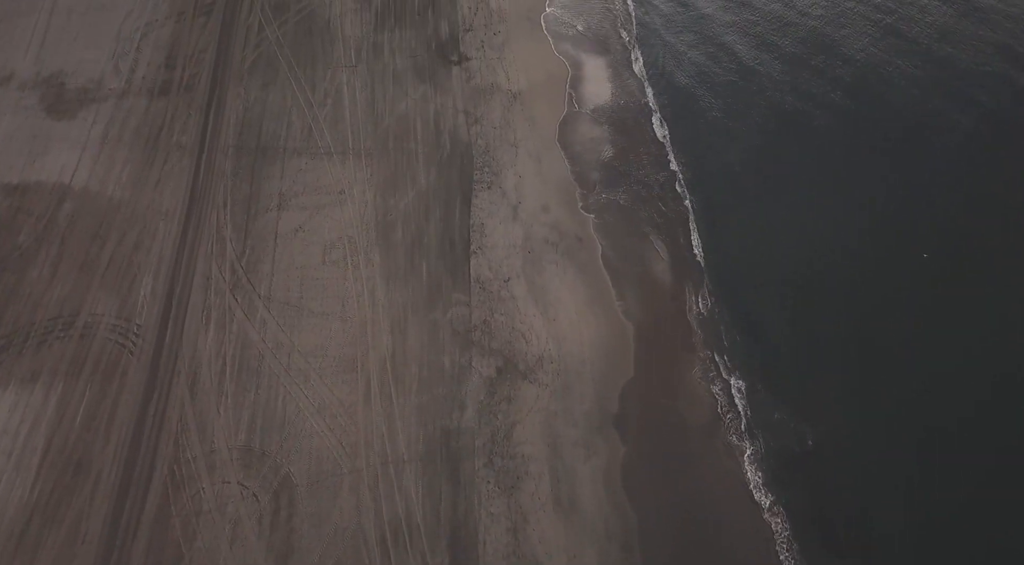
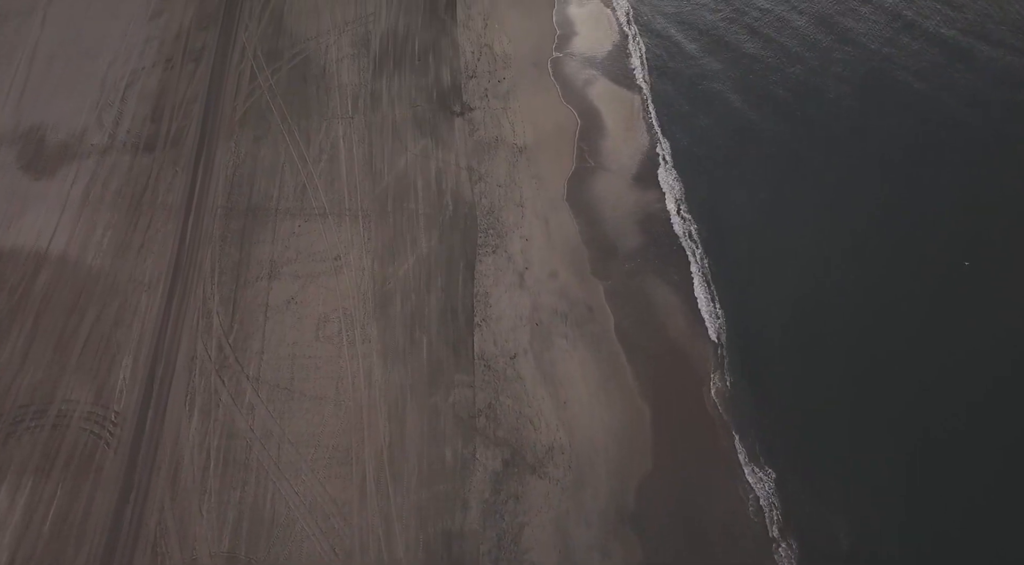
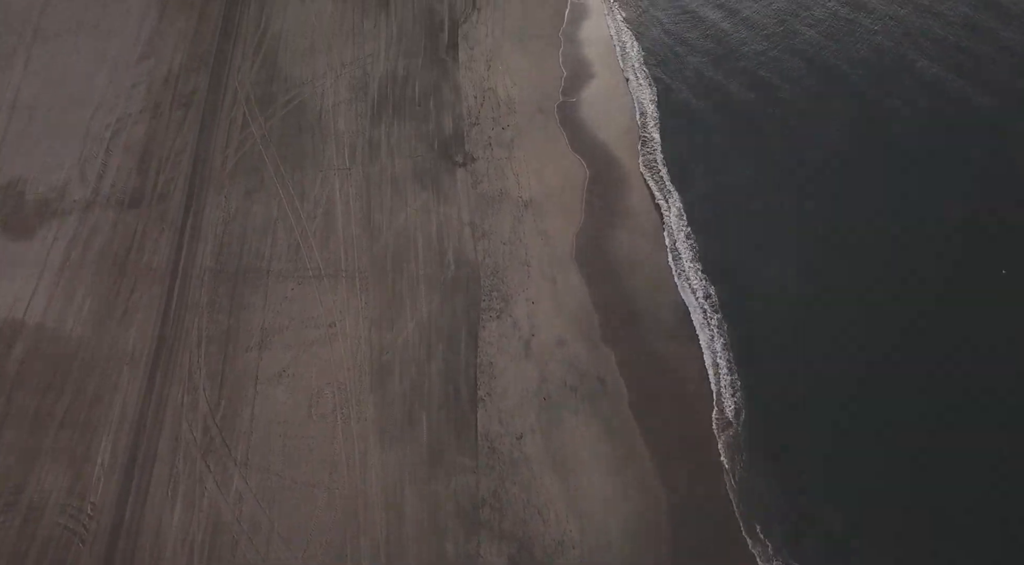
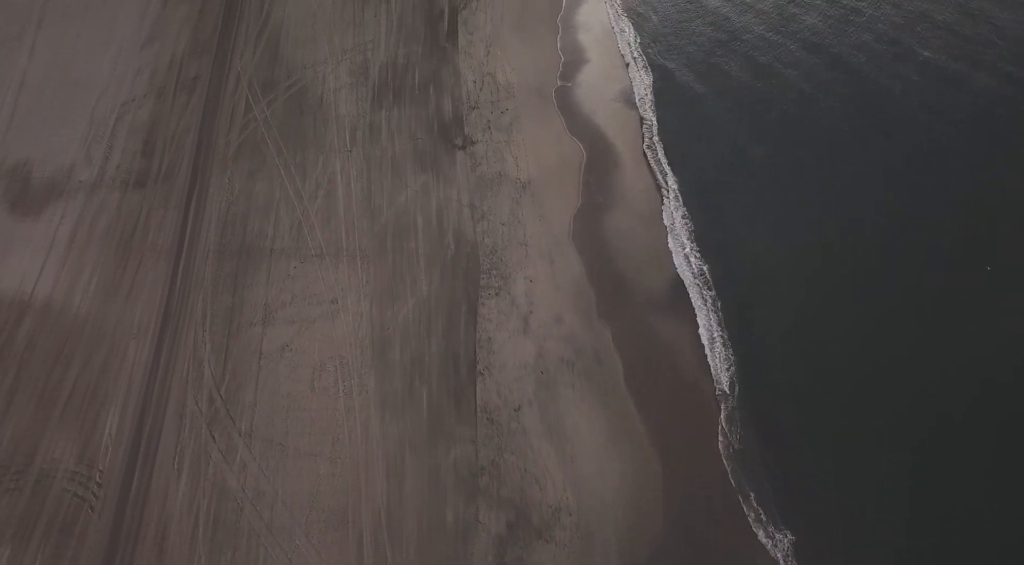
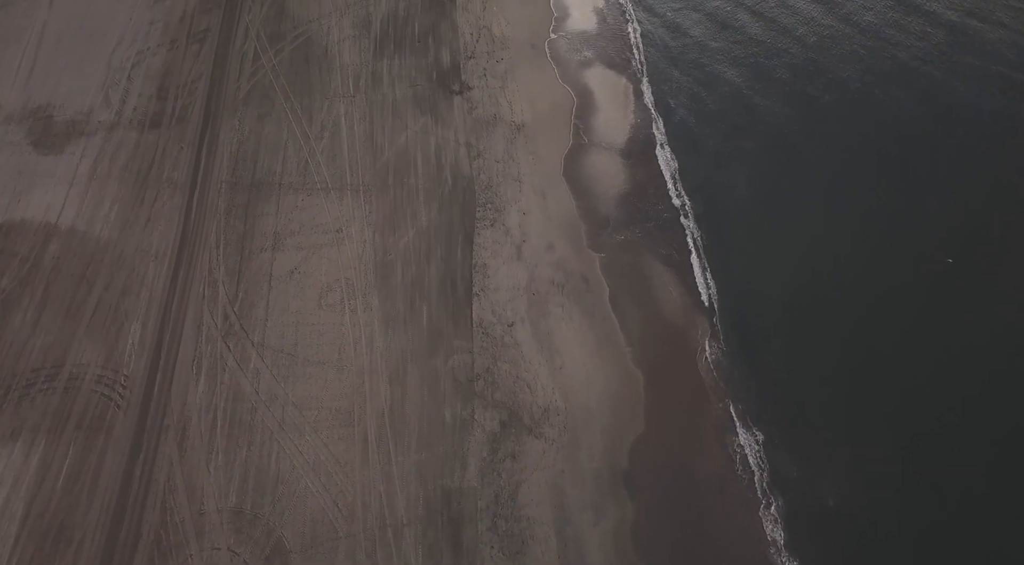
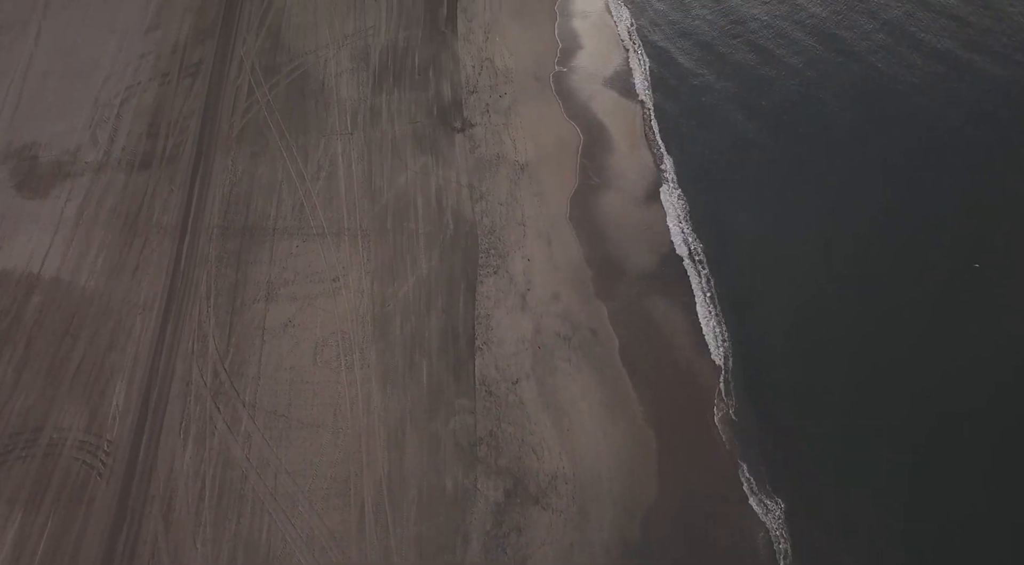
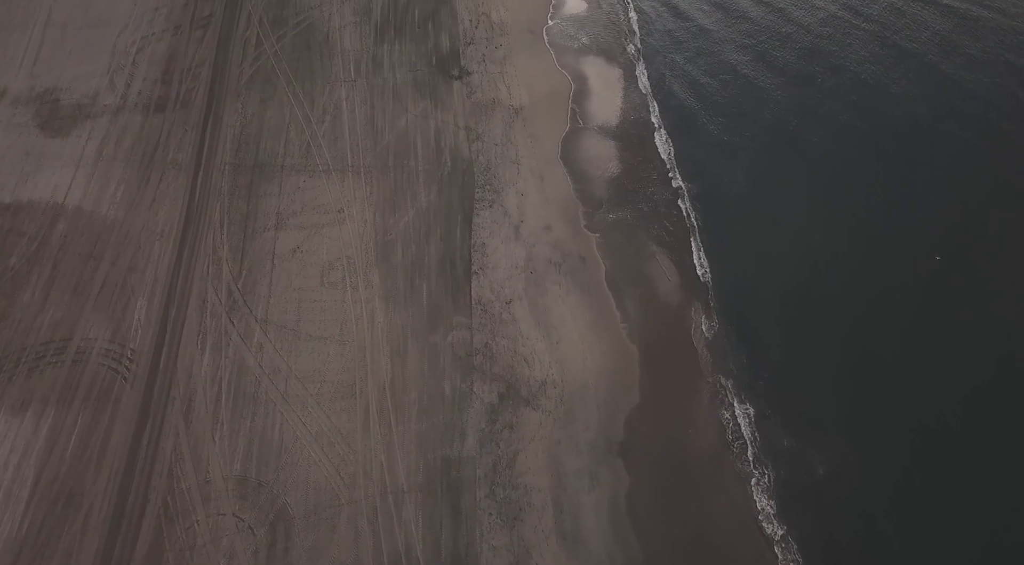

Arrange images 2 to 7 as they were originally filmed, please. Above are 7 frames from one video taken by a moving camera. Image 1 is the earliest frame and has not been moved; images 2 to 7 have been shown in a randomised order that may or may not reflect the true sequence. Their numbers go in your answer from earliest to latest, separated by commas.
7, 5, 2, 6, 4, 3
